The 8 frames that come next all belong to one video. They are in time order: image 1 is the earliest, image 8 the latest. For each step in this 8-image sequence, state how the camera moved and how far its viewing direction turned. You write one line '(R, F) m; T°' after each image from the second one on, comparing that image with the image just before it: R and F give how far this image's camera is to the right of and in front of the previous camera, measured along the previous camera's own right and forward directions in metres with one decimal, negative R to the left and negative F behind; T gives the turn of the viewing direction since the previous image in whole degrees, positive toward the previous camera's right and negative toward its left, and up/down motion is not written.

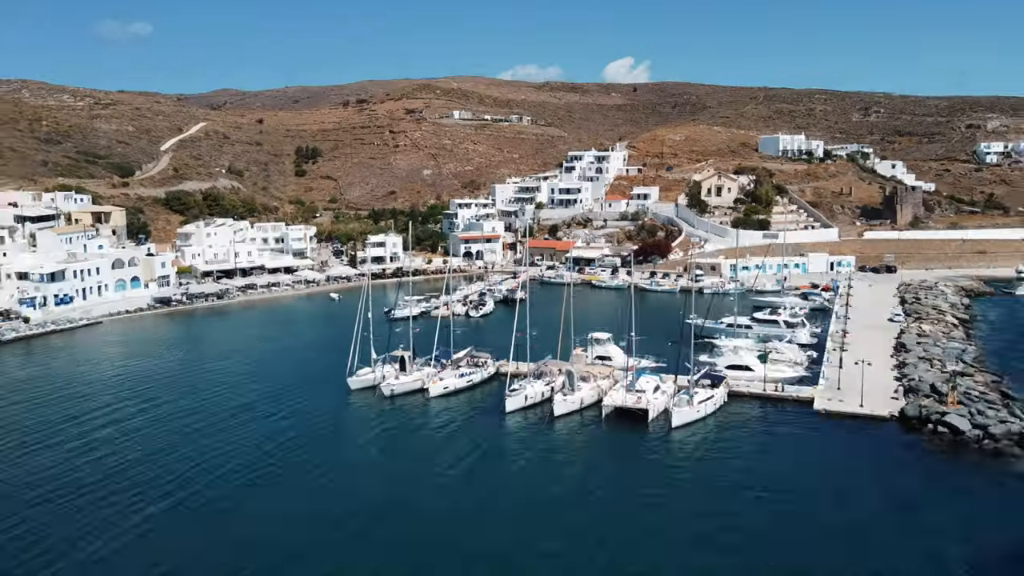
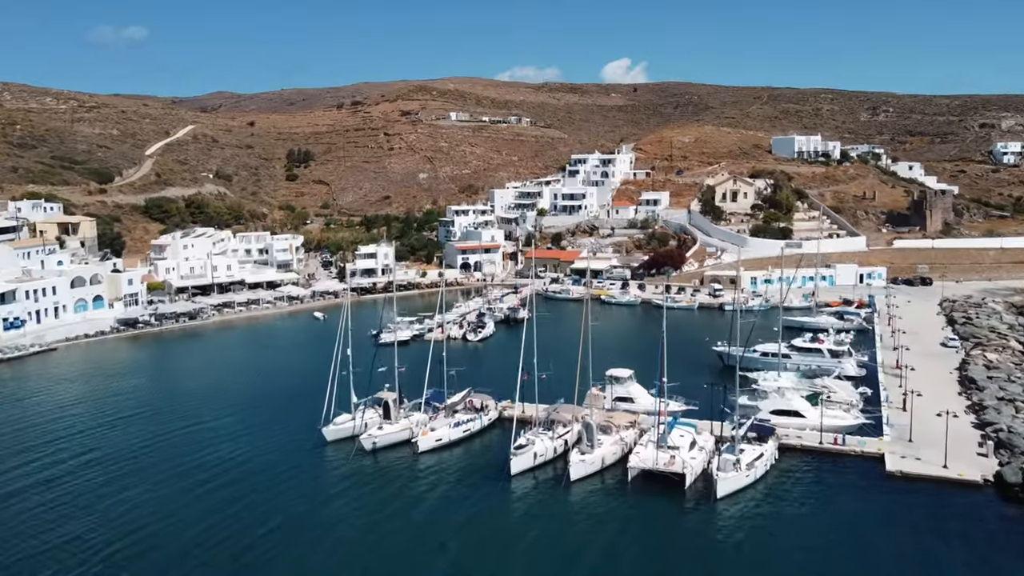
(-0.2, +5.8) m; 0°
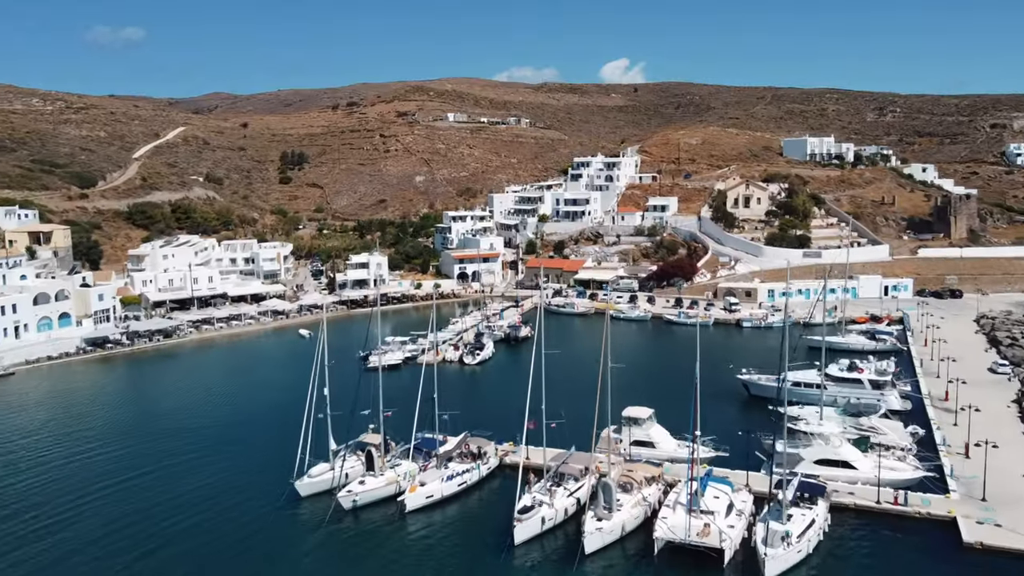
(-0.1, +4.3) m; 0°
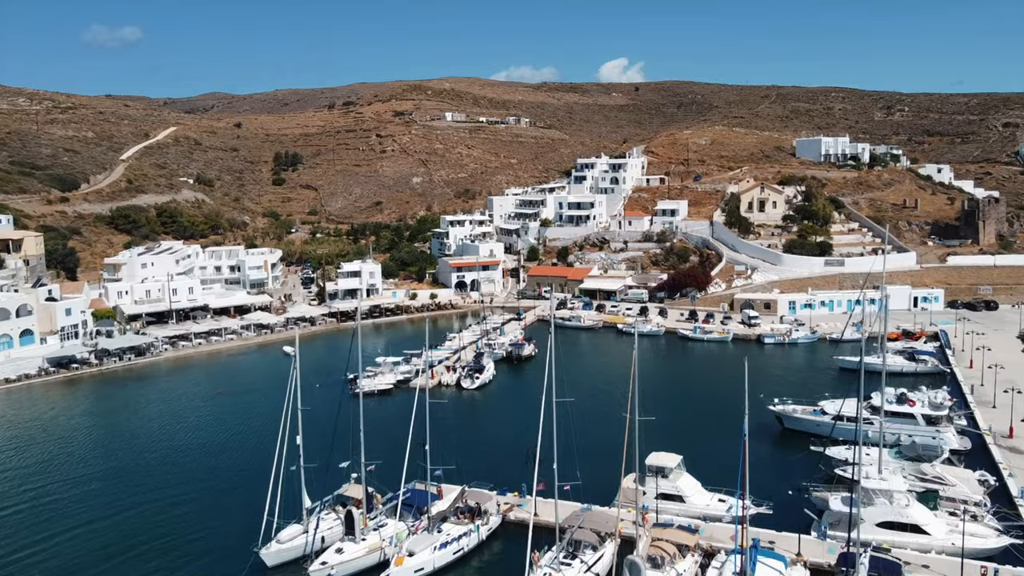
(-0.2, +4.2) m; 0°
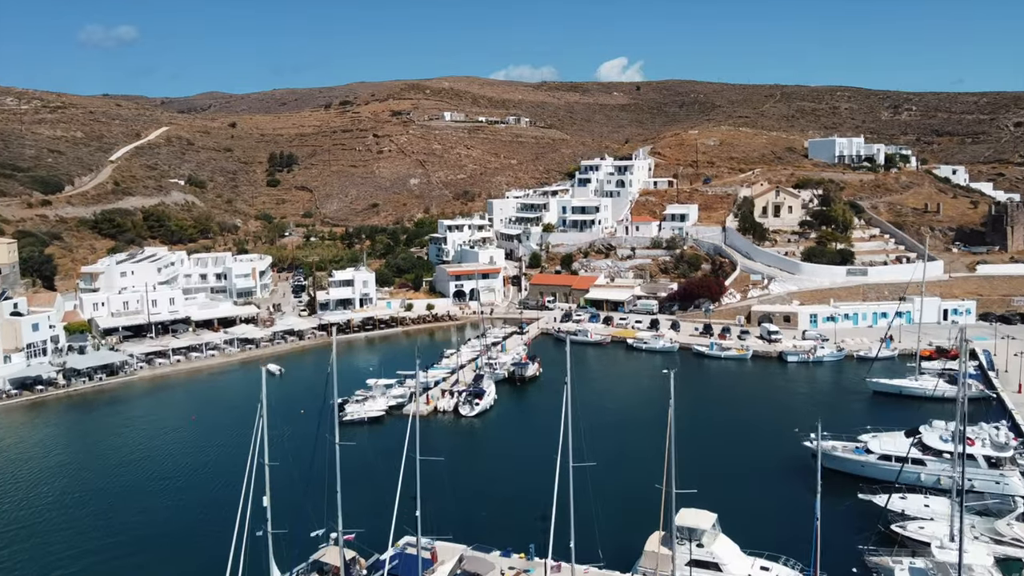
(-0.2, +3.7) m; 0°
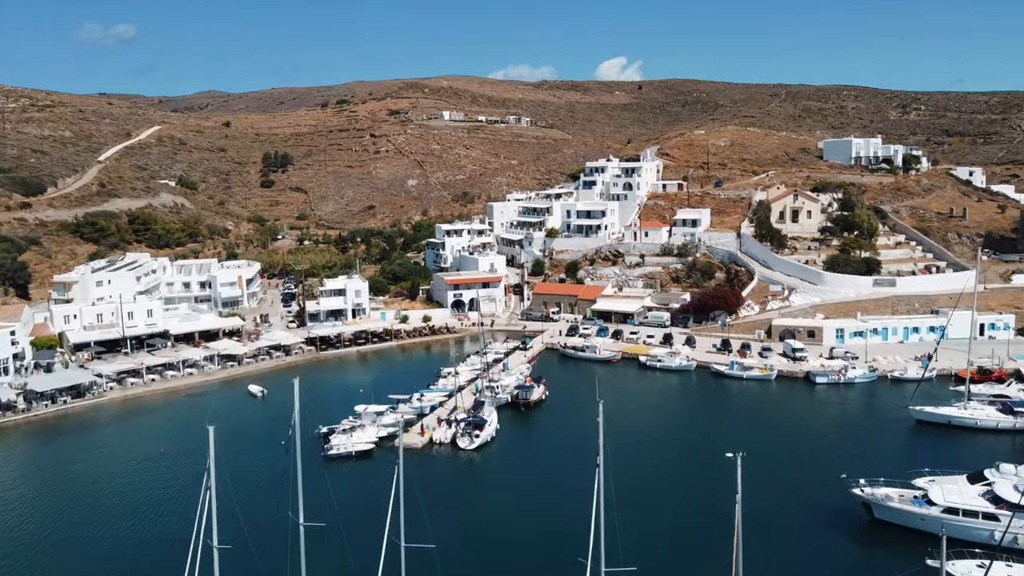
(-0.2, +3.9) m; 0°
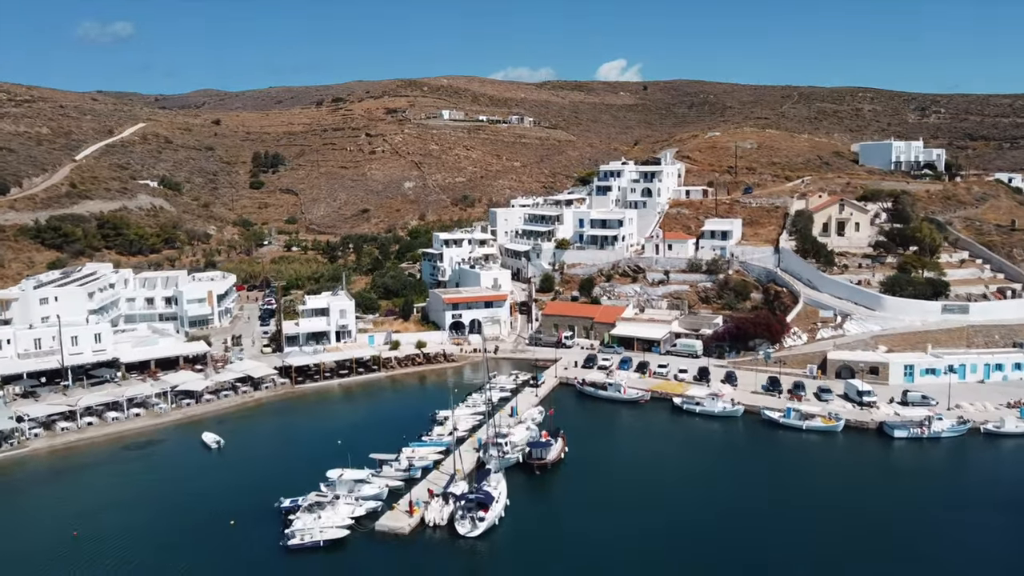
(-0.6, +7.6) m; 0°
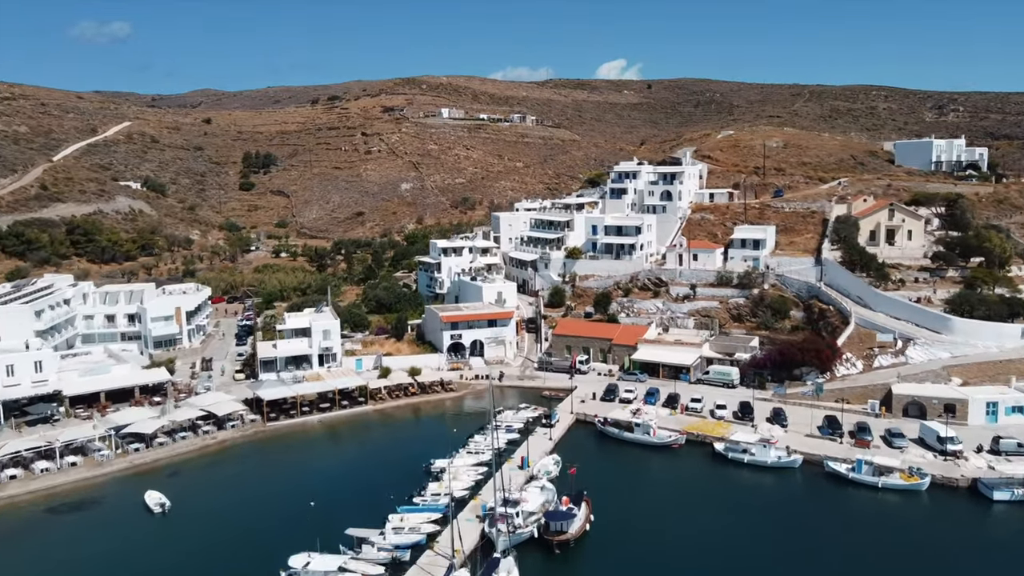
(-0.4, +6.5) m; 0°
